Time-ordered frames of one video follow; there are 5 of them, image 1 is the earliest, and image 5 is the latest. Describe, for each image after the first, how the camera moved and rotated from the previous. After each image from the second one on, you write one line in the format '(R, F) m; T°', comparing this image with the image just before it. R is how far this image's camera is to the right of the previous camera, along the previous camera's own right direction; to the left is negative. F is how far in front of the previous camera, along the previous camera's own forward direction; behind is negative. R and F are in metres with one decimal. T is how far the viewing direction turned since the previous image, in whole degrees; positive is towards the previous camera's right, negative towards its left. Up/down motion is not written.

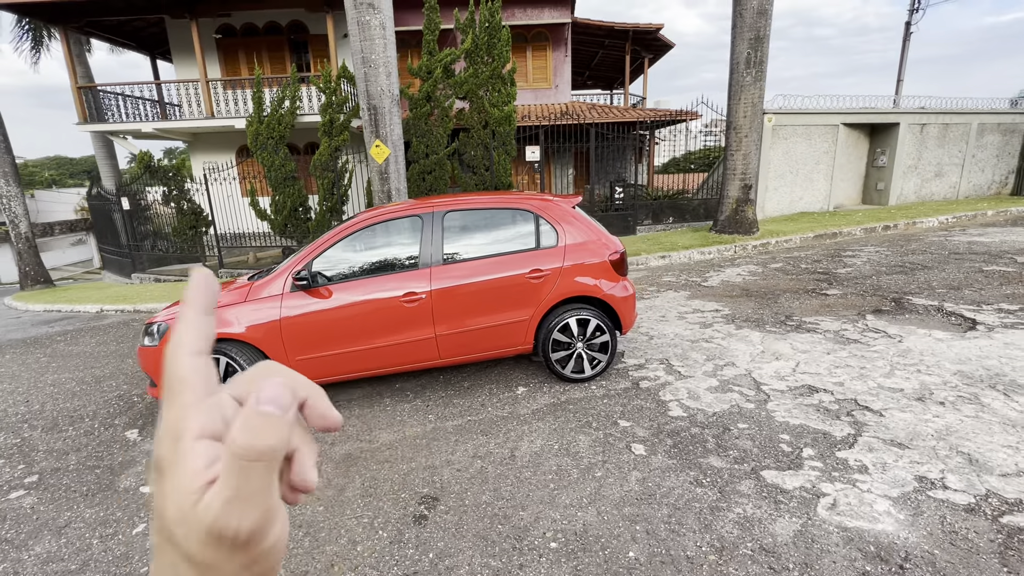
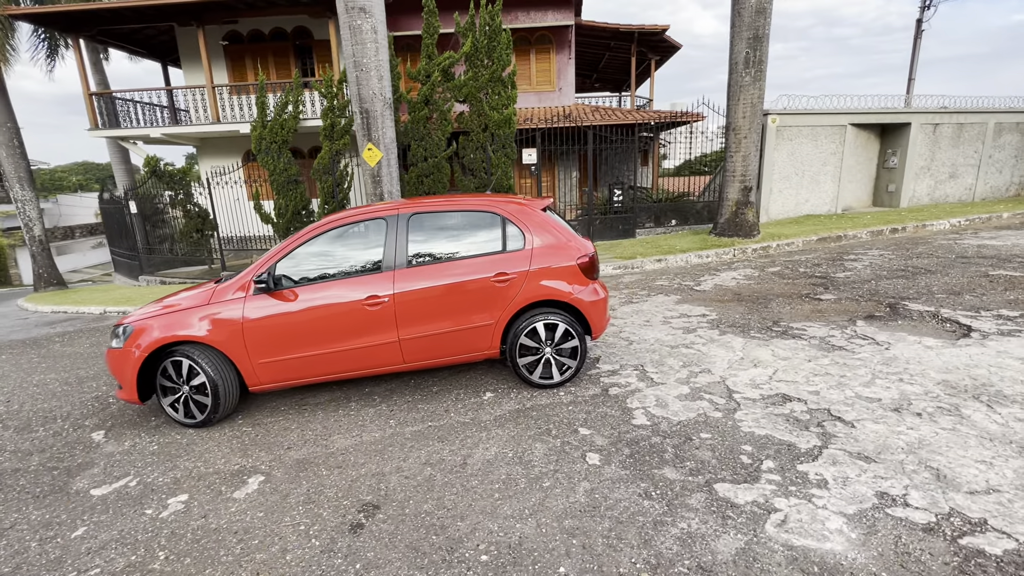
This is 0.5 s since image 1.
(+0.4, +0.1) m; -2°
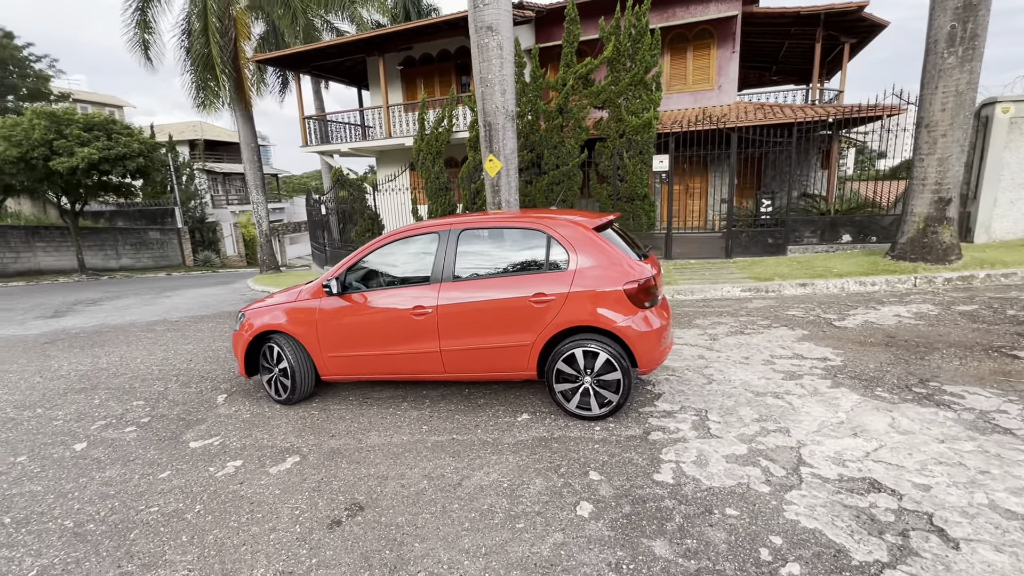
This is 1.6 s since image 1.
(+0.9, +0.2) m; -20°
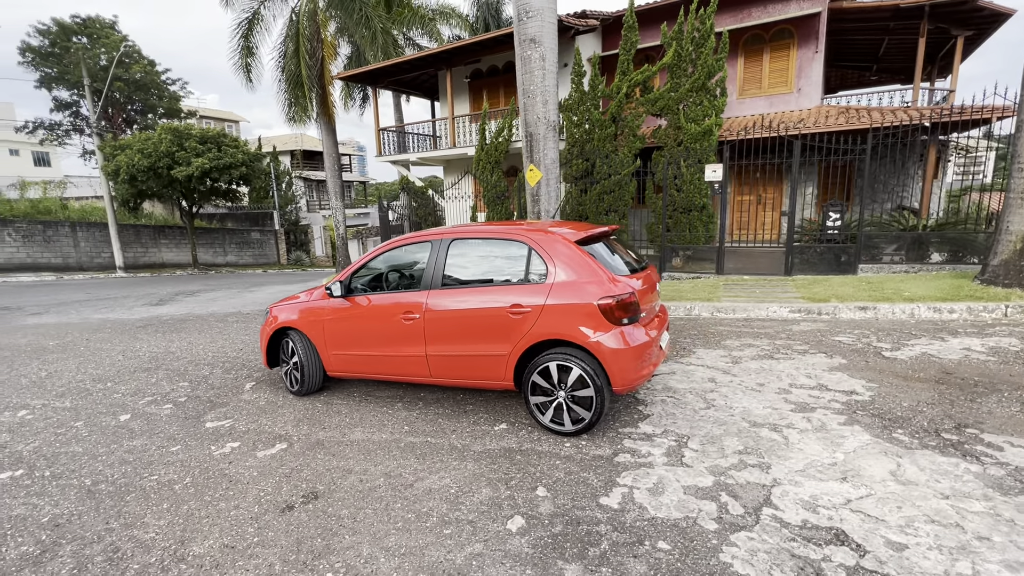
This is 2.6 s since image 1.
(+0.7, 0.0) m; -9°
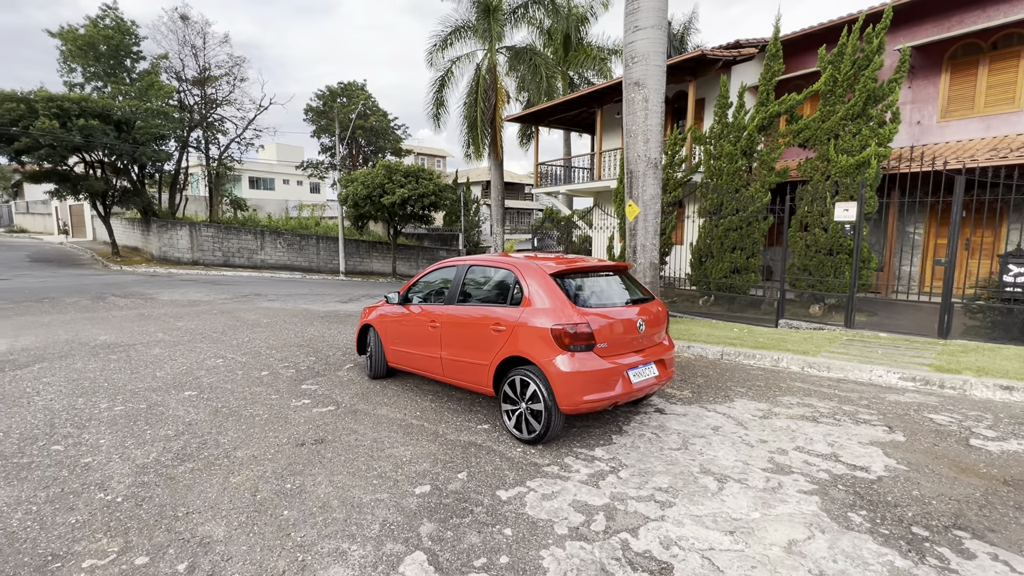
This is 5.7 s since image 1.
(+1.6, -0.3) m; -22°
